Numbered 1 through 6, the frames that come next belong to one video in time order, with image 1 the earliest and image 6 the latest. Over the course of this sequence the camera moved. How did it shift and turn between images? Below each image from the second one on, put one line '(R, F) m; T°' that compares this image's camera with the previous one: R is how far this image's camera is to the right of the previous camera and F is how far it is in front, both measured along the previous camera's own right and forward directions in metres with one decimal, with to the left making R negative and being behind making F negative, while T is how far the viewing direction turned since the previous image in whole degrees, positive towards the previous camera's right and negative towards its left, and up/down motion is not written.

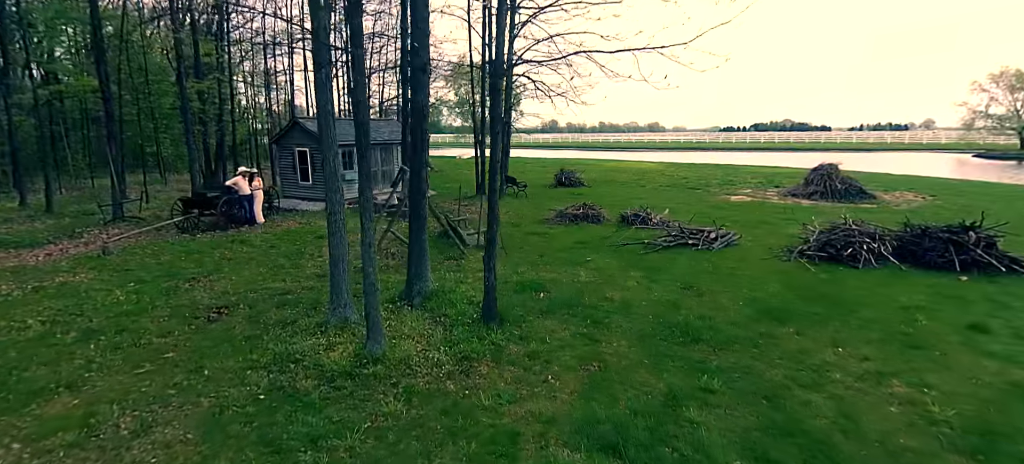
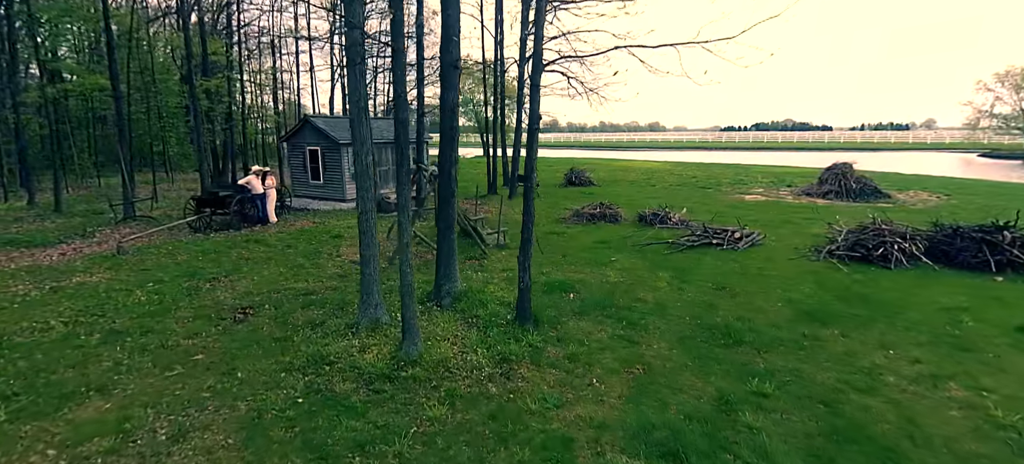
(-0.5, +0.2) m; 0°
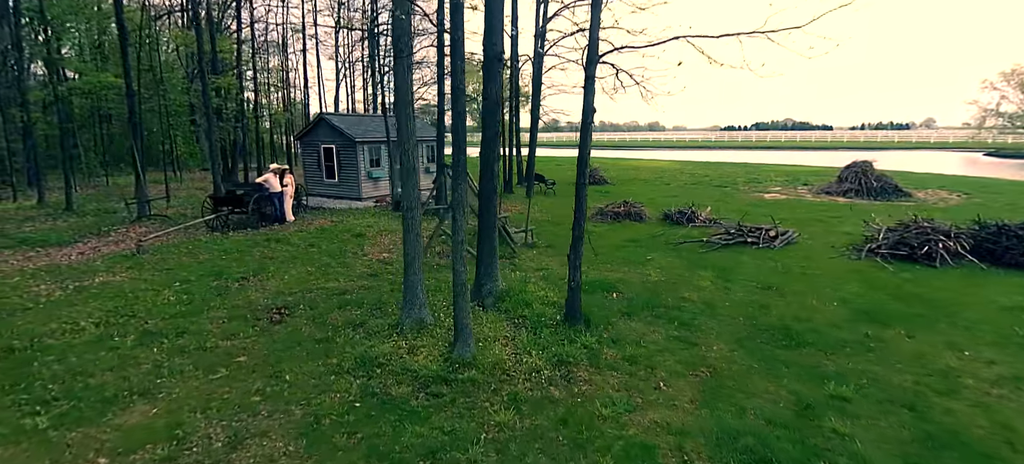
(-0.8, +0.2) m; 0°
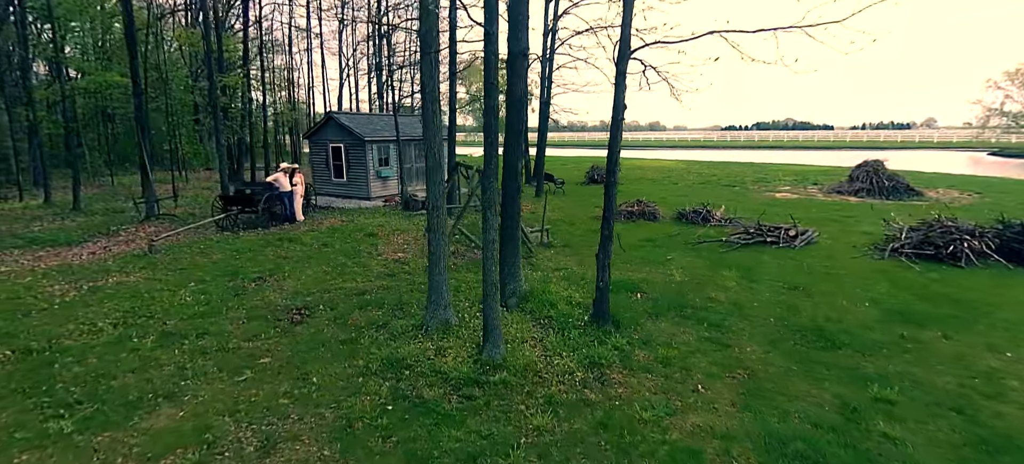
(-0.4, +0.1) m; 0°
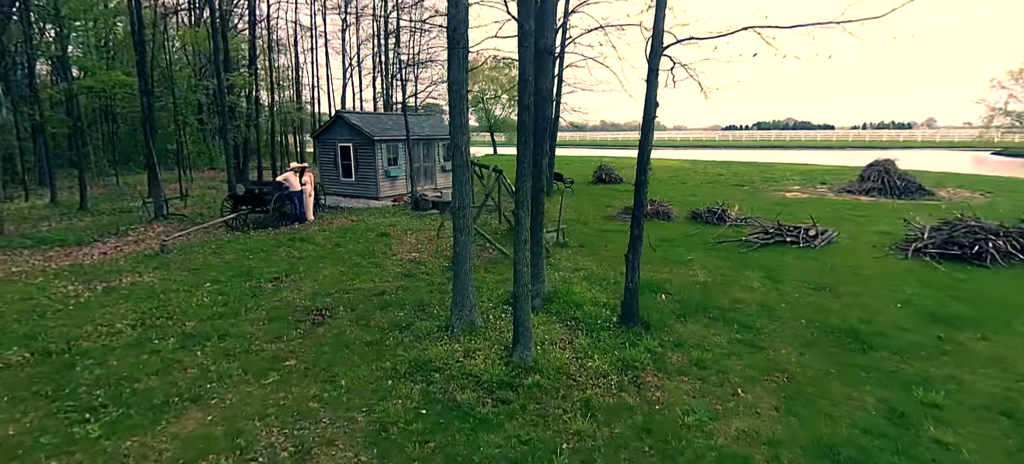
(-0.4, +0.1) m; 0°
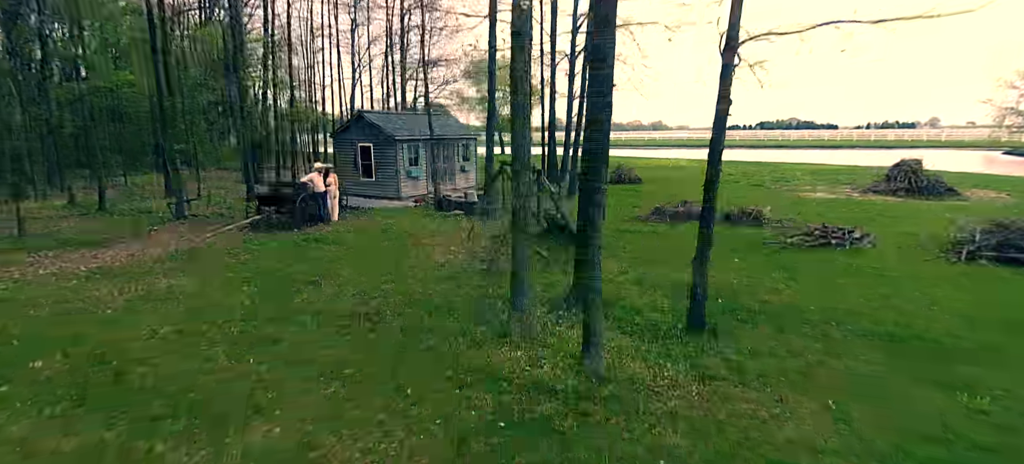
(-0.9, +0.2) m; 0°
